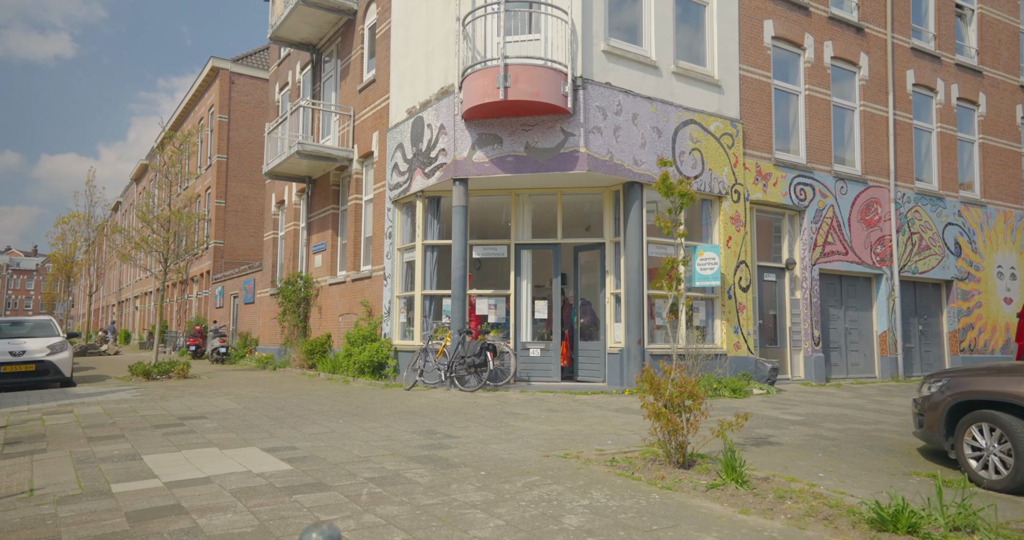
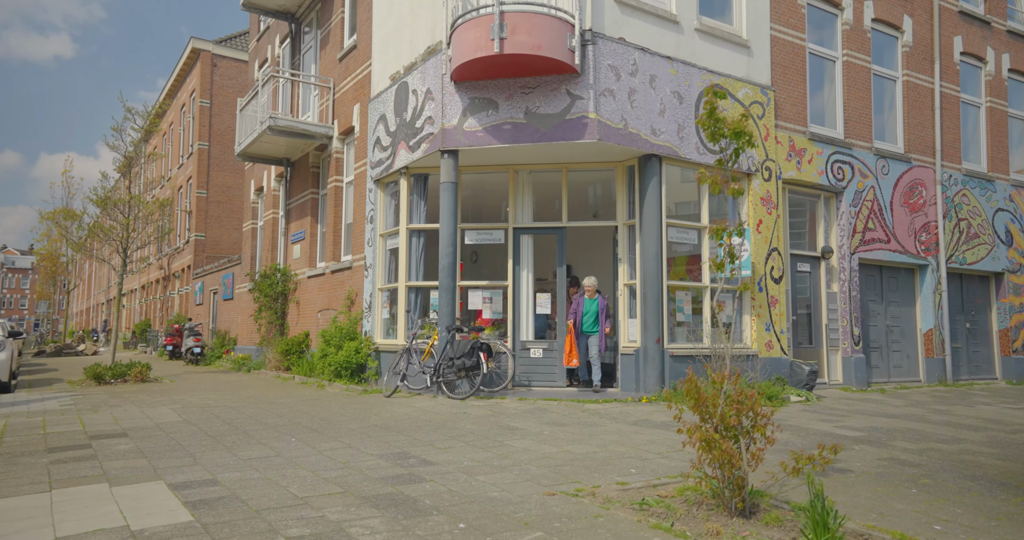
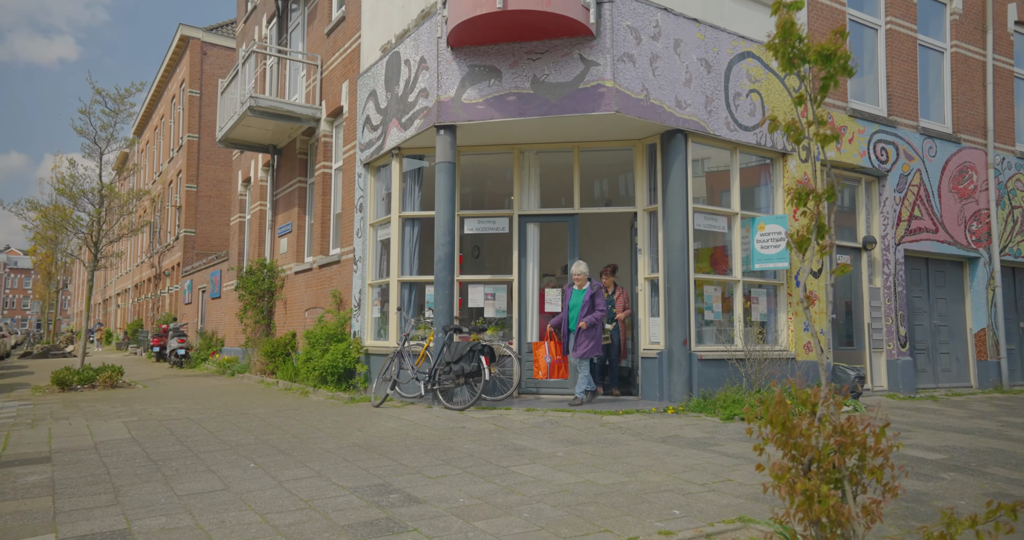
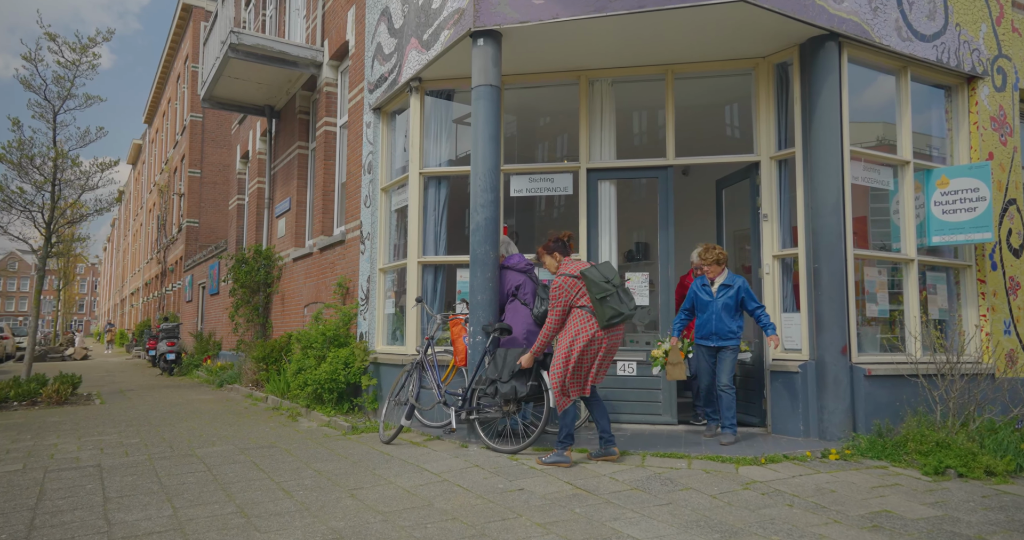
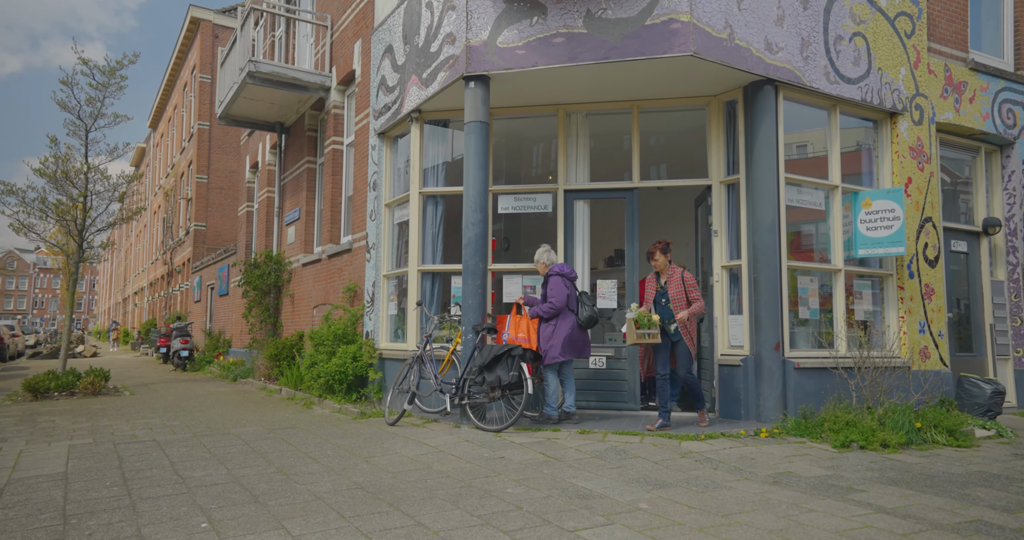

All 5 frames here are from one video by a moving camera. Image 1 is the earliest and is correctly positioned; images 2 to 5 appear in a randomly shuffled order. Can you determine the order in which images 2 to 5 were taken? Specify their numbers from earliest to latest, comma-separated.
2, 3, 5, 4
